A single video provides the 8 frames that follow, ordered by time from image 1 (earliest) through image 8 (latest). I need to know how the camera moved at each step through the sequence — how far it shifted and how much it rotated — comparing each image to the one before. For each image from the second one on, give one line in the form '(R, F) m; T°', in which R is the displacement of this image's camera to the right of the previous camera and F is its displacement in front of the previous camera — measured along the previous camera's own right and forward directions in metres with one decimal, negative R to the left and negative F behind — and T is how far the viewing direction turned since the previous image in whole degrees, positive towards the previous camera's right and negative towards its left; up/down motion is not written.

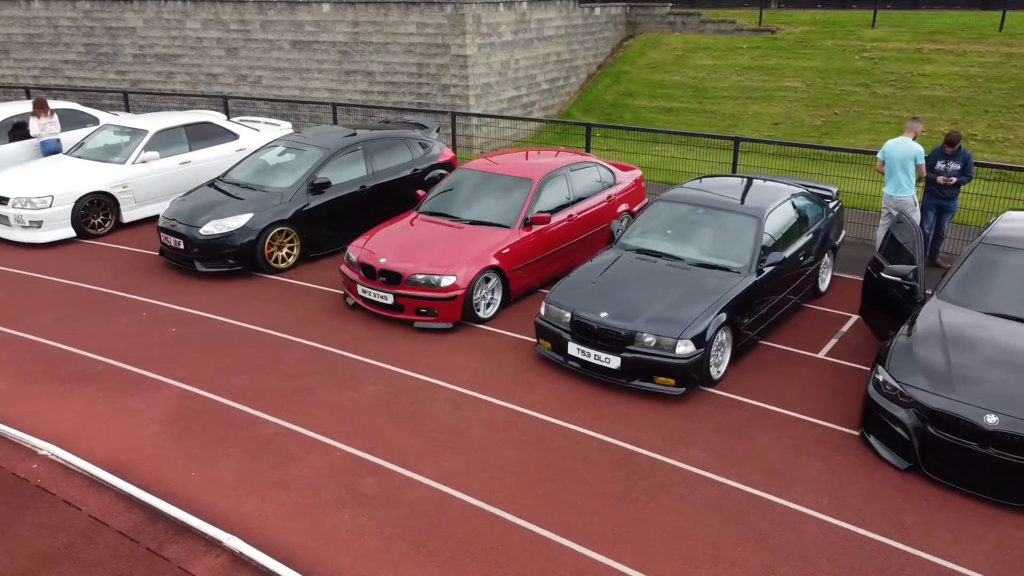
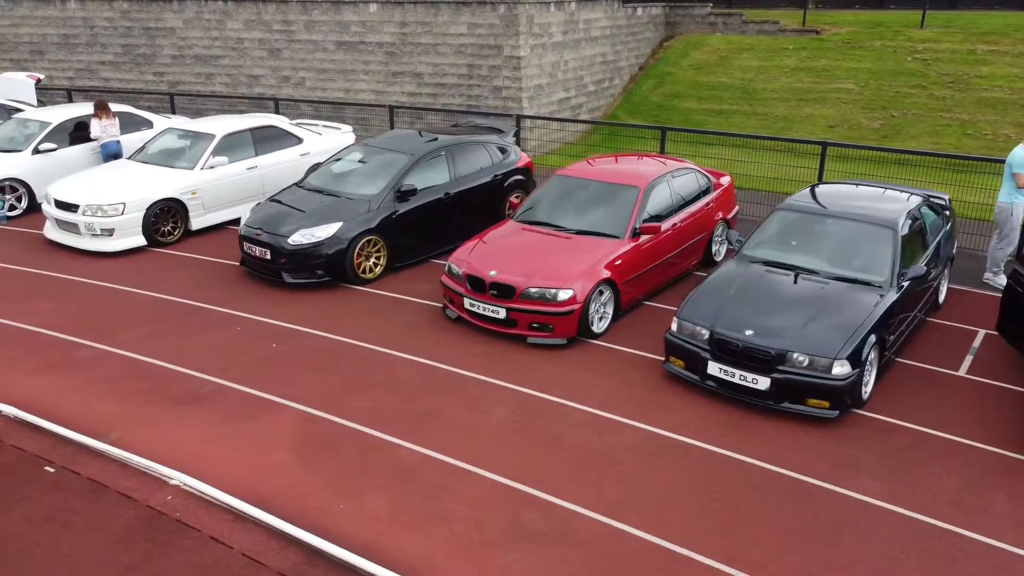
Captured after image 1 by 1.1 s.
(-1.0, +0.4) m; 0°
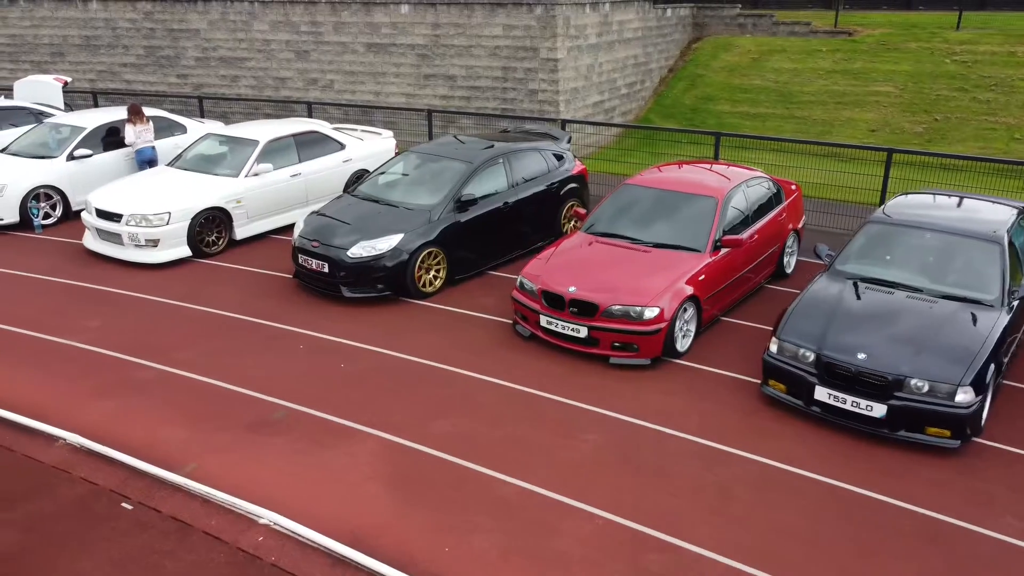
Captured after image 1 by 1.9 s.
(-0.6, +0.4) m; 0°
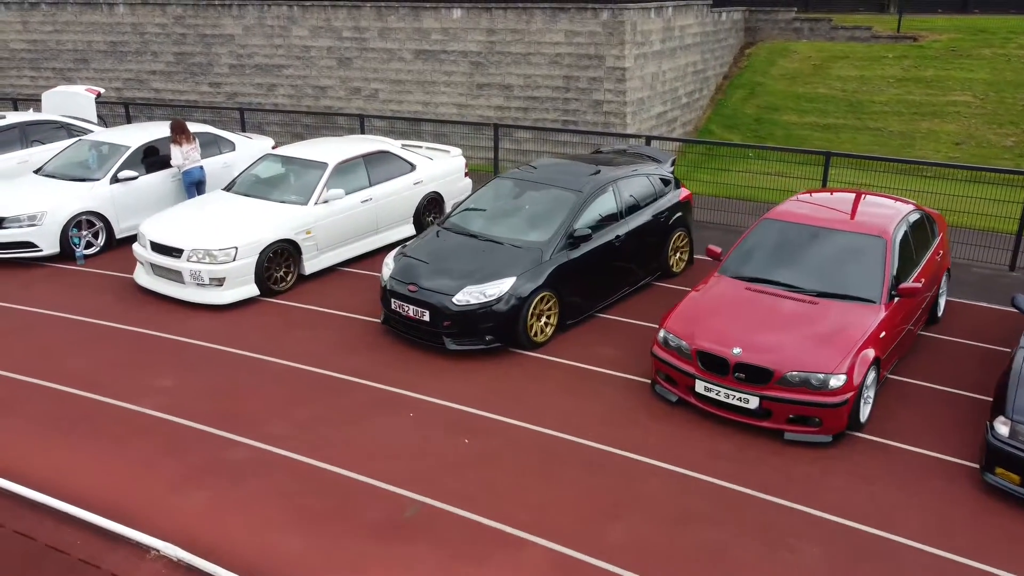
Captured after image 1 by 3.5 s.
(-1.1, +1.1) m; 0°
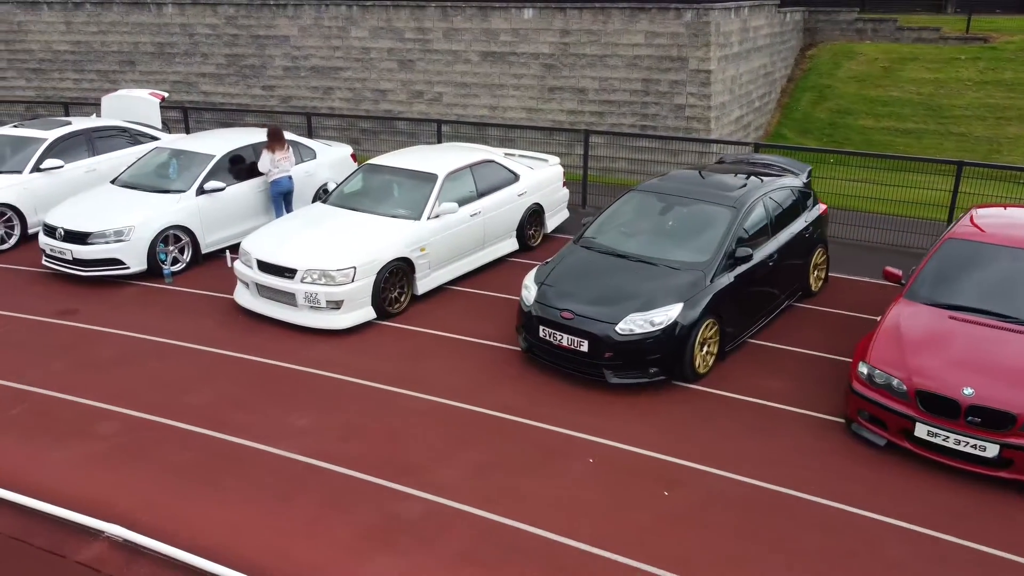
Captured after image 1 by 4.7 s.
(-1.2, +0.7) m; 0°
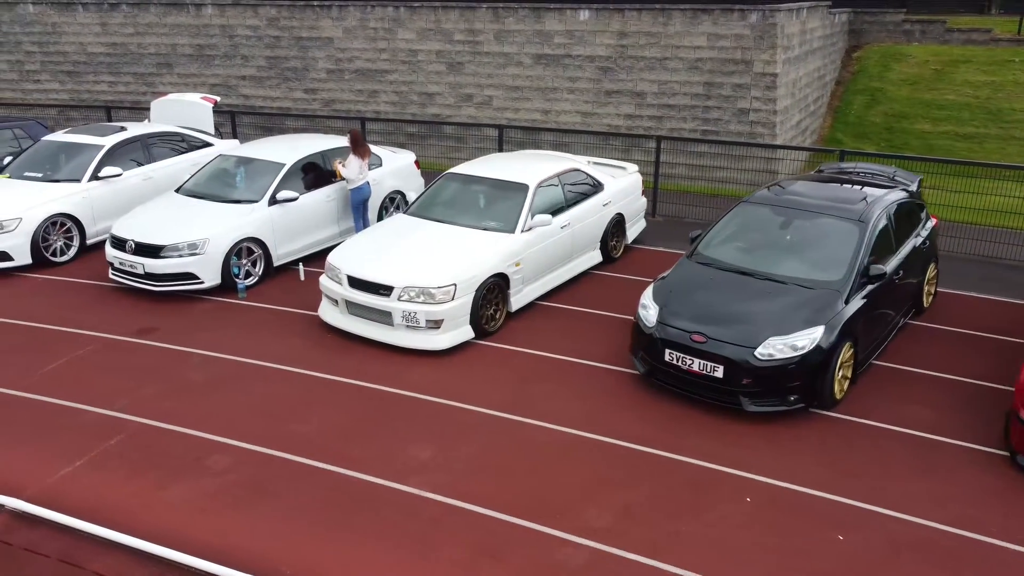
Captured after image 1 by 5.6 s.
(-0.9, +0.4) m; 0°
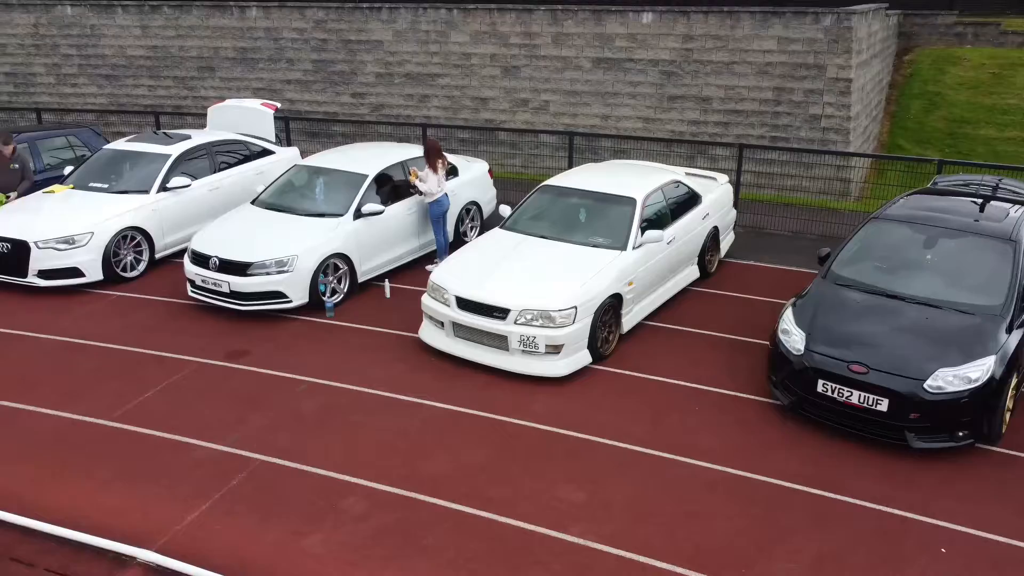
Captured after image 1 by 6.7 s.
(-1.0, +0.5) m; 0°
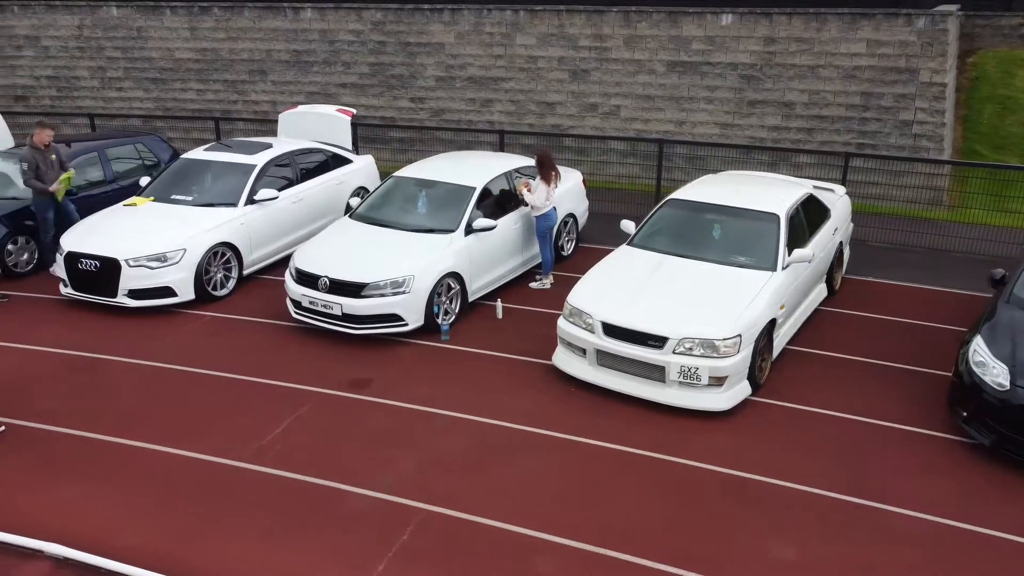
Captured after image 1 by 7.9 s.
(-1.1, +0.6) m; 0°
